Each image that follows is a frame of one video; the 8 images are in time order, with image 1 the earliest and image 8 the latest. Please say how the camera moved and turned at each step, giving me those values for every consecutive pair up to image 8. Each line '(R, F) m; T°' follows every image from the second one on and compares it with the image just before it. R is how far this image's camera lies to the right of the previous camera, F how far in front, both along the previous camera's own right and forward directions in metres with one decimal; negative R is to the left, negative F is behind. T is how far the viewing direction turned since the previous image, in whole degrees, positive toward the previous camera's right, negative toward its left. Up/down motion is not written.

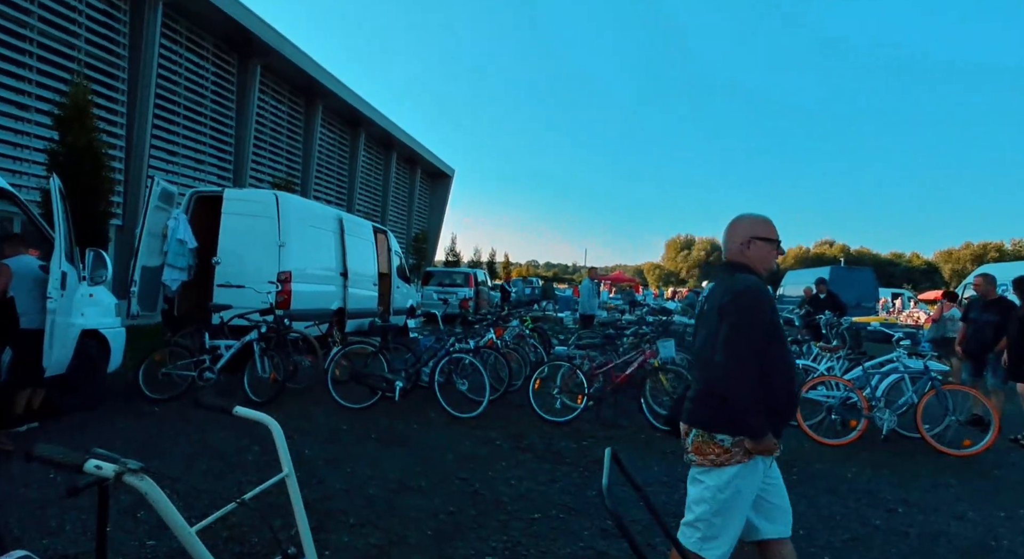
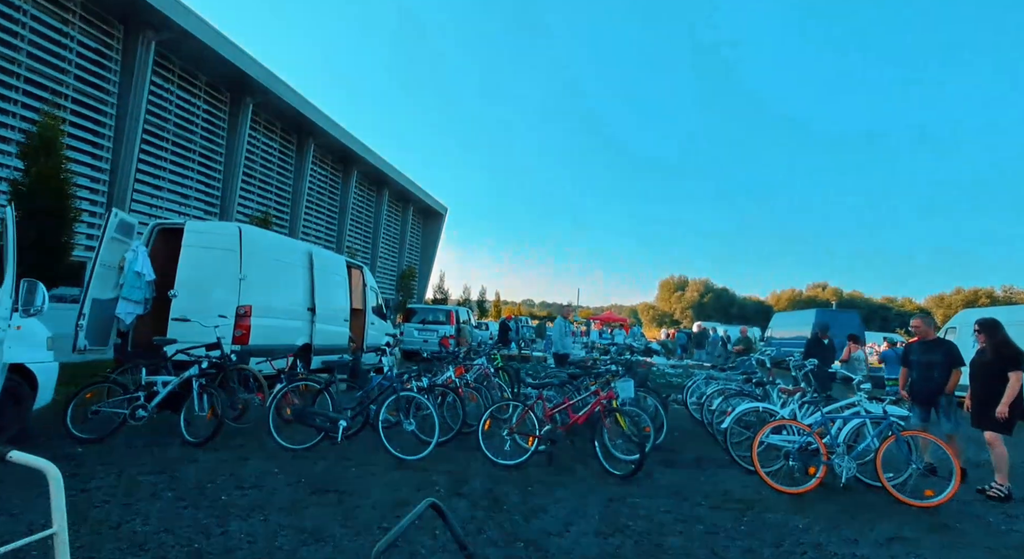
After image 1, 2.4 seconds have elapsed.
(+0.4, +0.2) m; +1°
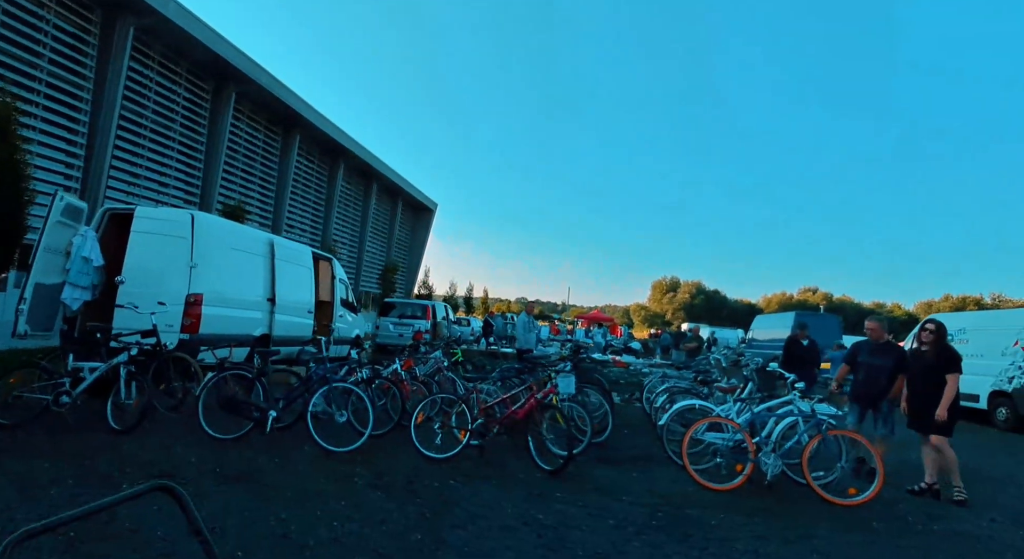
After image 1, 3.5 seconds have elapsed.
(+0.6, +0.1) m; +1°
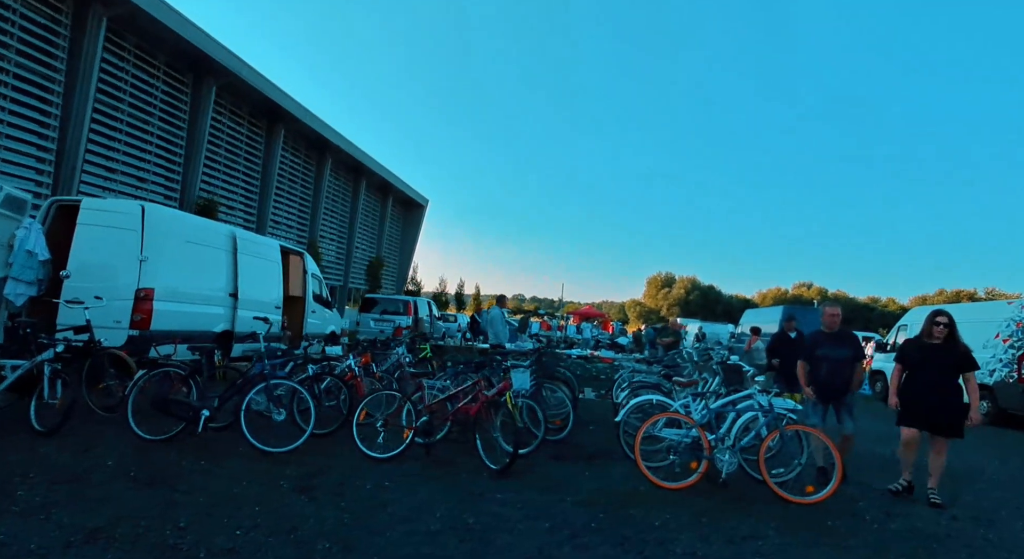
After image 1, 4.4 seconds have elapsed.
(+0.4, +0.3) m; +1°
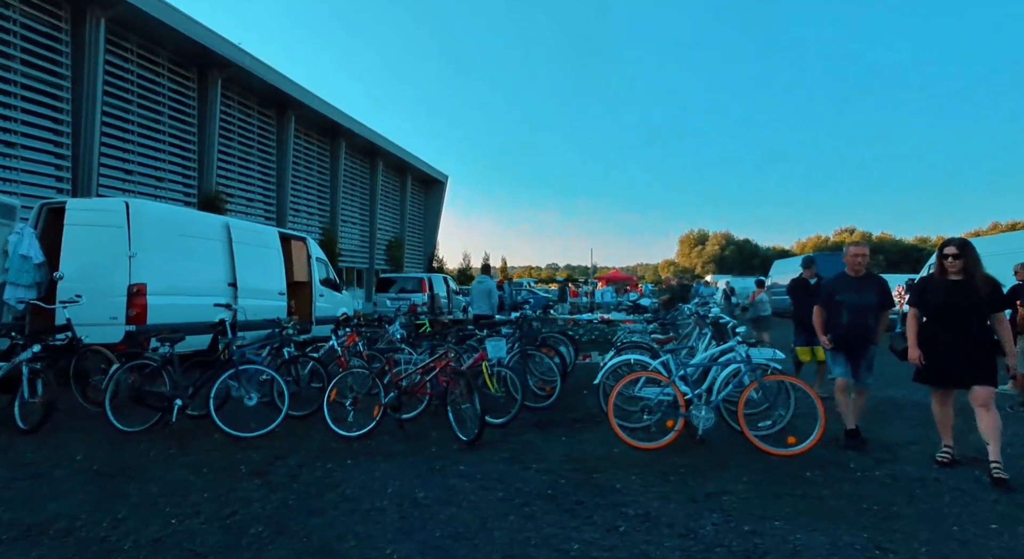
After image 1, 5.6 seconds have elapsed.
(+0.6, +0.2) m; -3°
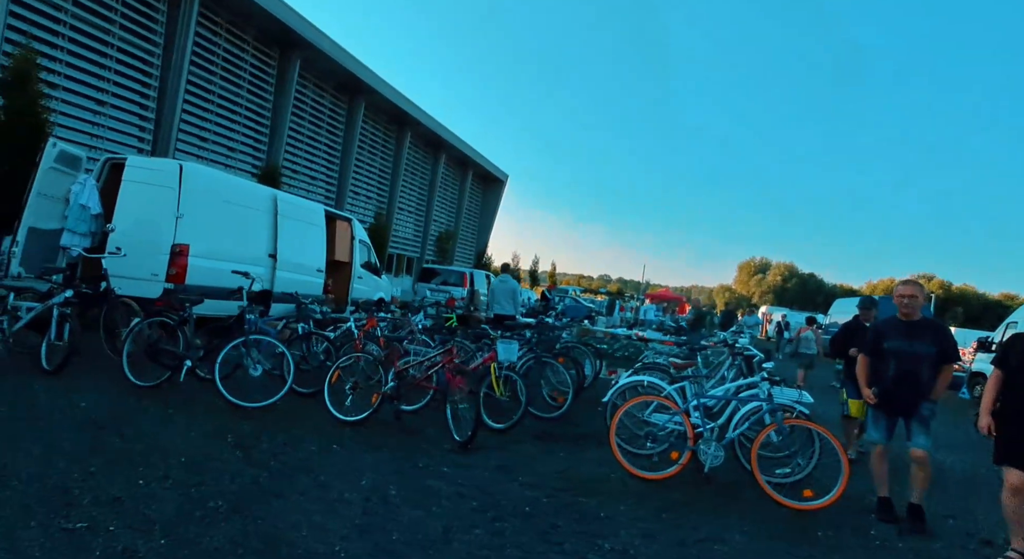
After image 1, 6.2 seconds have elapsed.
(+0.3, +0.2) m; -5°
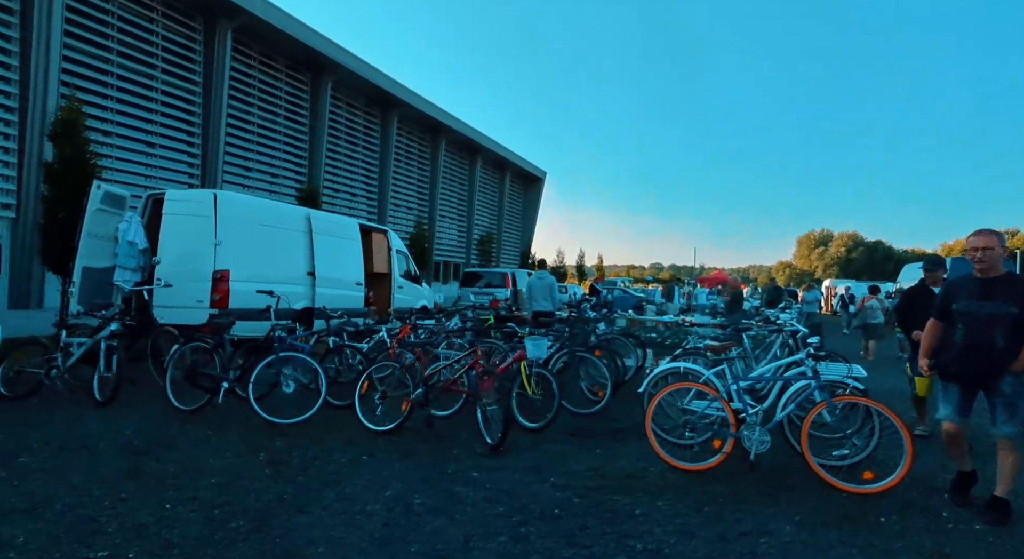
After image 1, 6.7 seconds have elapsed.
(+0.2, +0.2) m; -5°
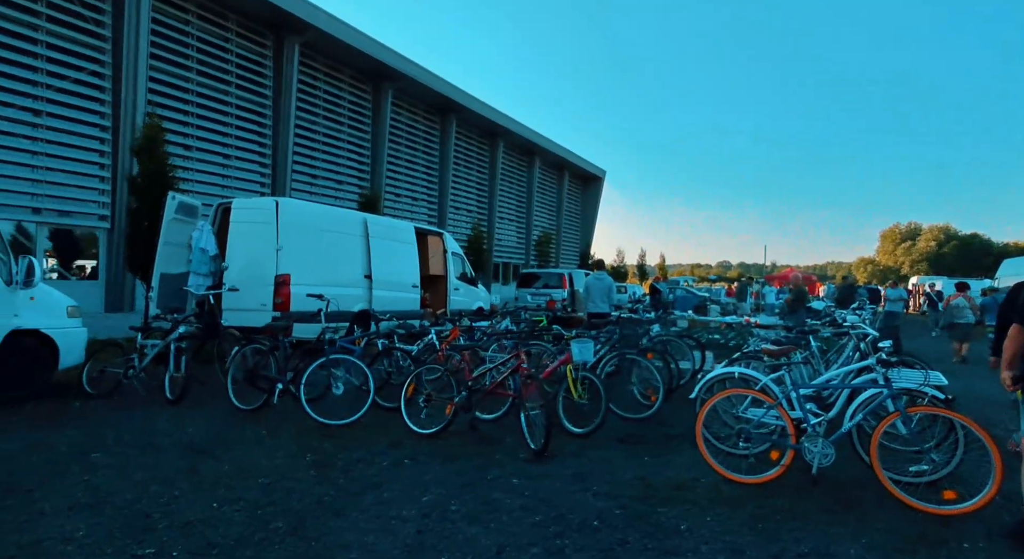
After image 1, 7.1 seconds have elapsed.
(+0.1, +0.1) m; -6°
